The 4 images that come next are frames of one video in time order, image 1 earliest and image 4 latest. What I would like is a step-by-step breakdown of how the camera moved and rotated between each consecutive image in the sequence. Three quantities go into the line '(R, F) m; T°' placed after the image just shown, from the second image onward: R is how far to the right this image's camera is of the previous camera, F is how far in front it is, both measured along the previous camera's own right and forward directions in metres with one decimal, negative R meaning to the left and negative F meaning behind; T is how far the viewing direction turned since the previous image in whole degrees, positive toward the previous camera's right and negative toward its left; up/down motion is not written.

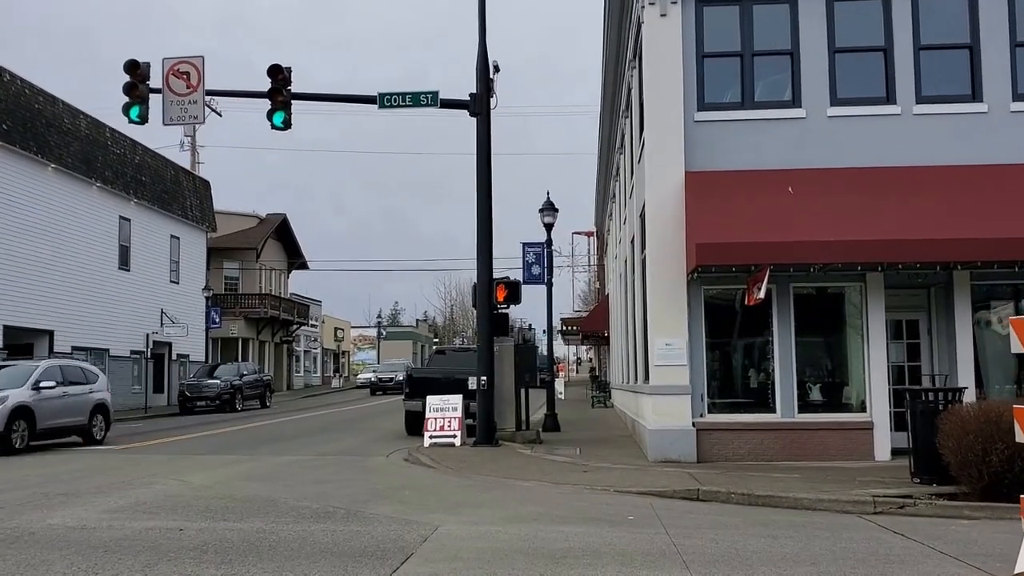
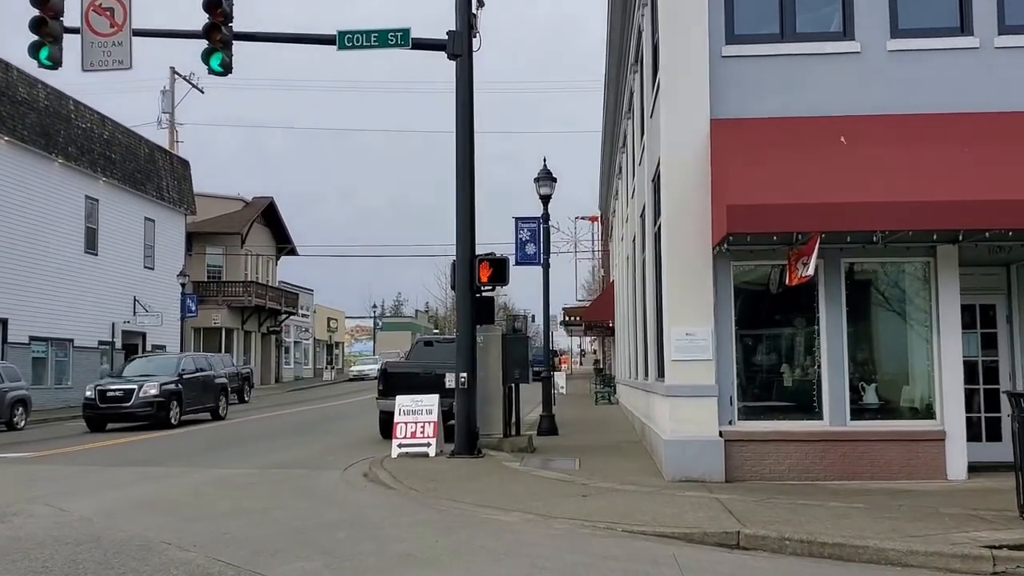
(+0.3, +2.8) m; 0°
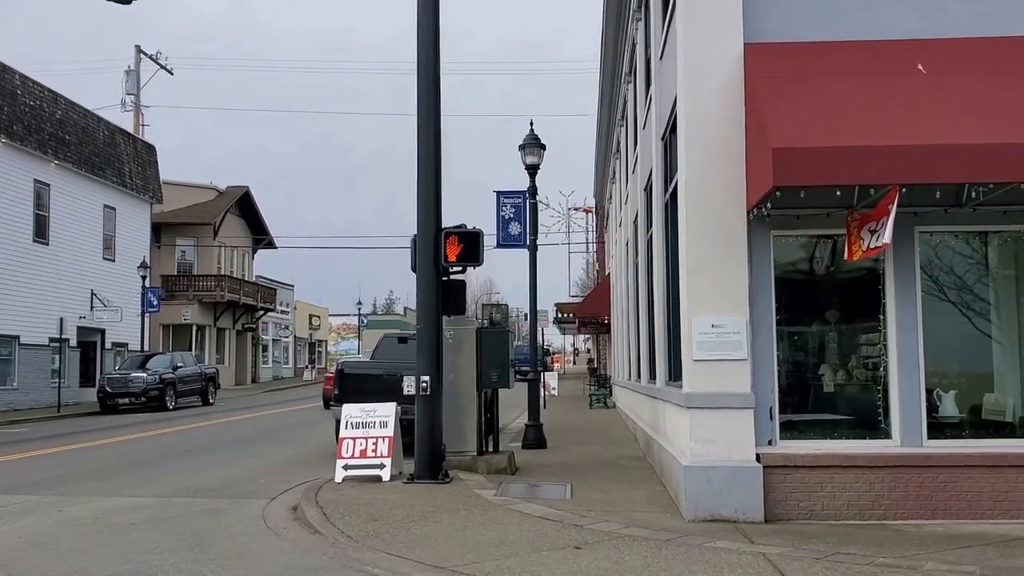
(+0.2, +2.7) m; 0°
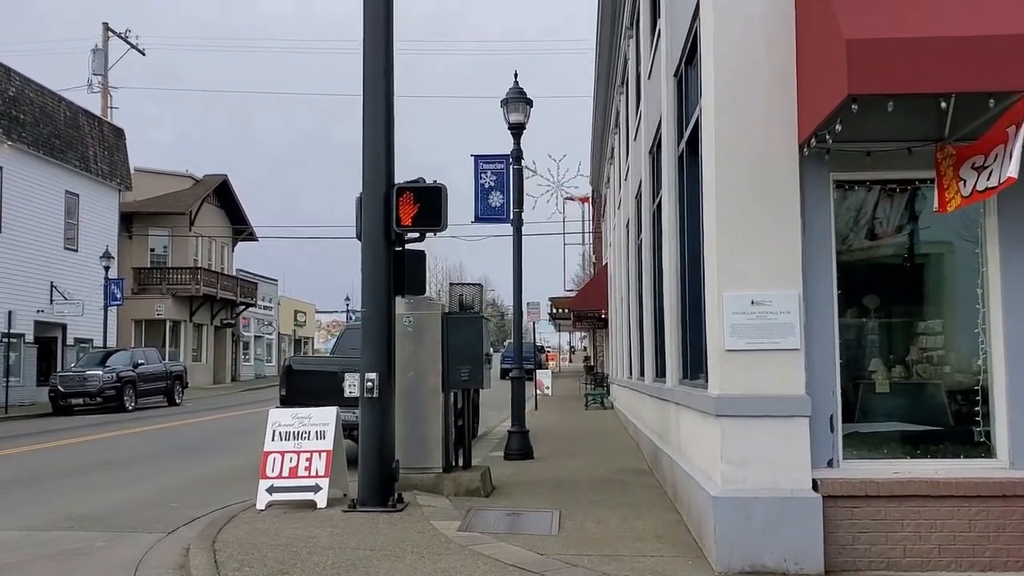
(+0.2, +2.3) m; 0°
